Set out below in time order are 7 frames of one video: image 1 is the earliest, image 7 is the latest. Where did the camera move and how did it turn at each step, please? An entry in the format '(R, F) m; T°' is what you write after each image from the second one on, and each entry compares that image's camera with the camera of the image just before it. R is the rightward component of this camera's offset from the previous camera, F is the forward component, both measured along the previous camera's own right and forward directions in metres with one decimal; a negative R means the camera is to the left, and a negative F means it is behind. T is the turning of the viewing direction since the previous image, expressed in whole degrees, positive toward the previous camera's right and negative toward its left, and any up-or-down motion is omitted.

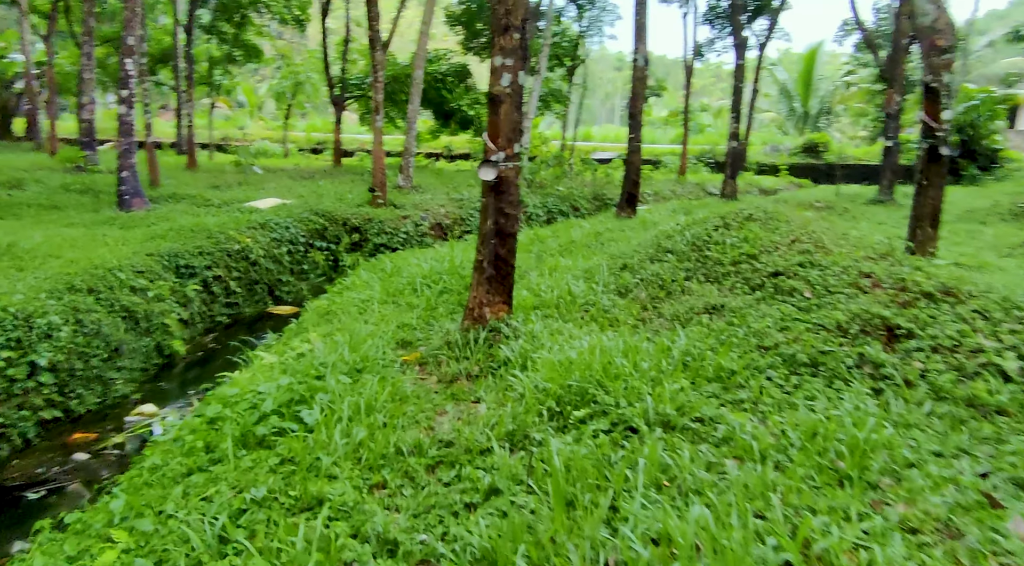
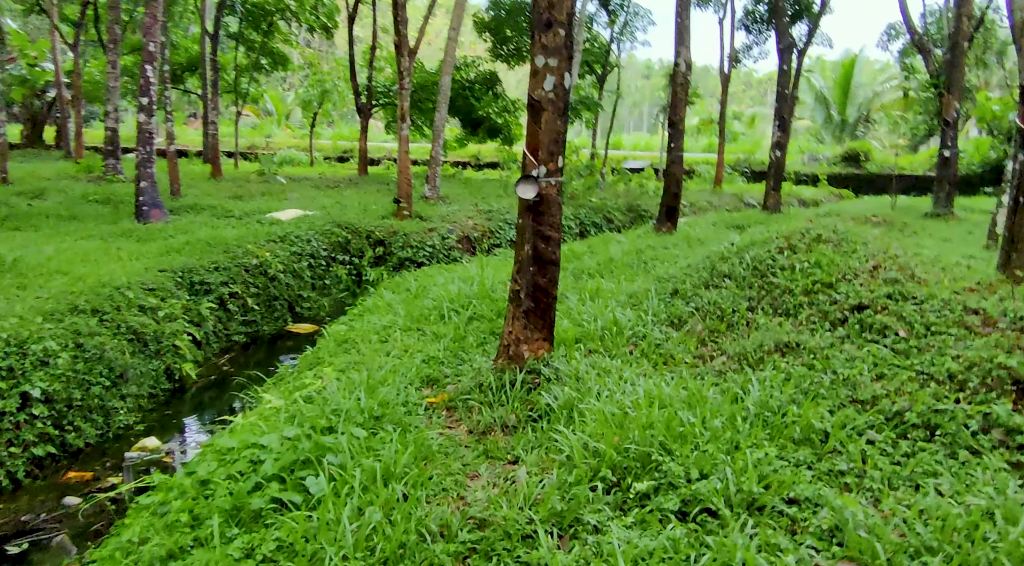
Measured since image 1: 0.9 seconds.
(-0.1, +0.6) m; -2°
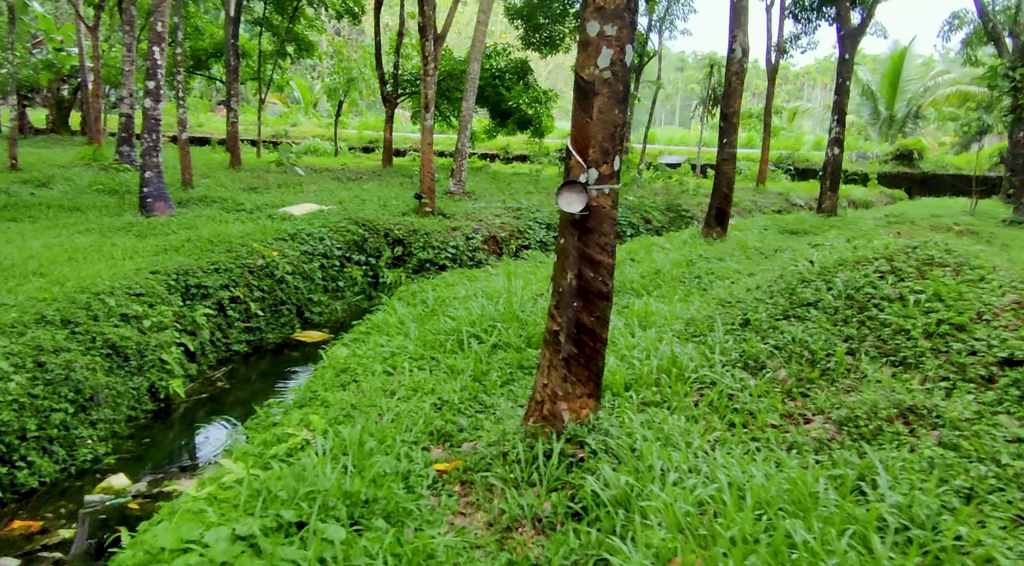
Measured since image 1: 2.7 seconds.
(-0.1, +1.0) m; -2°
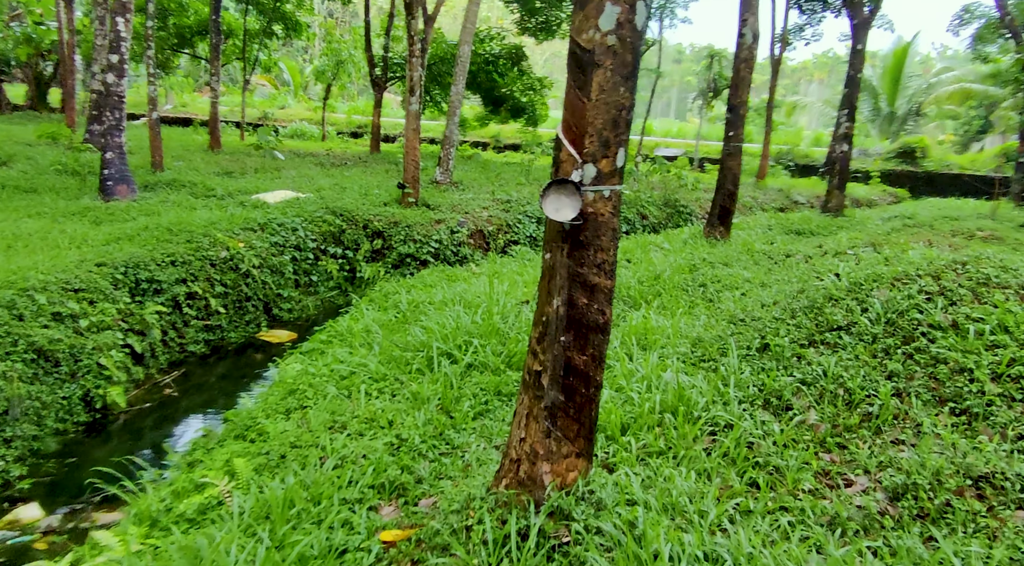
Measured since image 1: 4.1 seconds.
(+0.1, +0.7) m; +1°
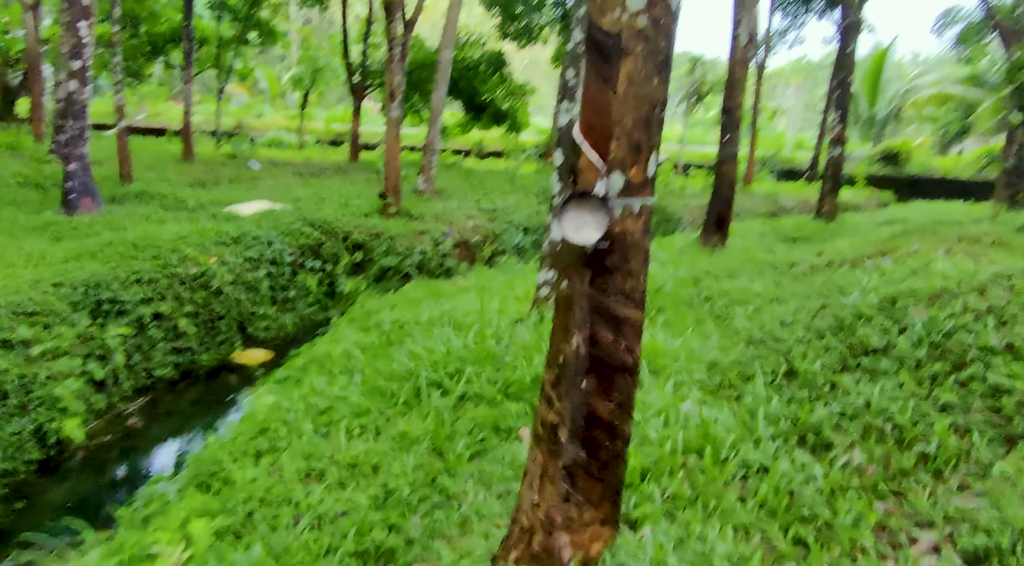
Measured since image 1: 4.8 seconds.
(-0.1, +0.4) m; +1°
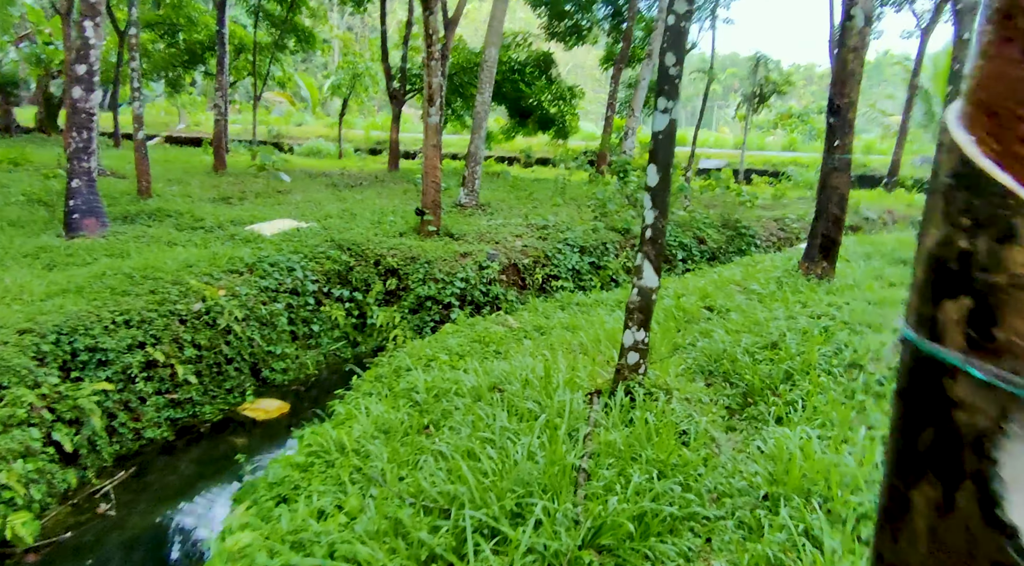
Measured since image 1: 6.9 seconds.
(-0.2, +1.4) m; -3°
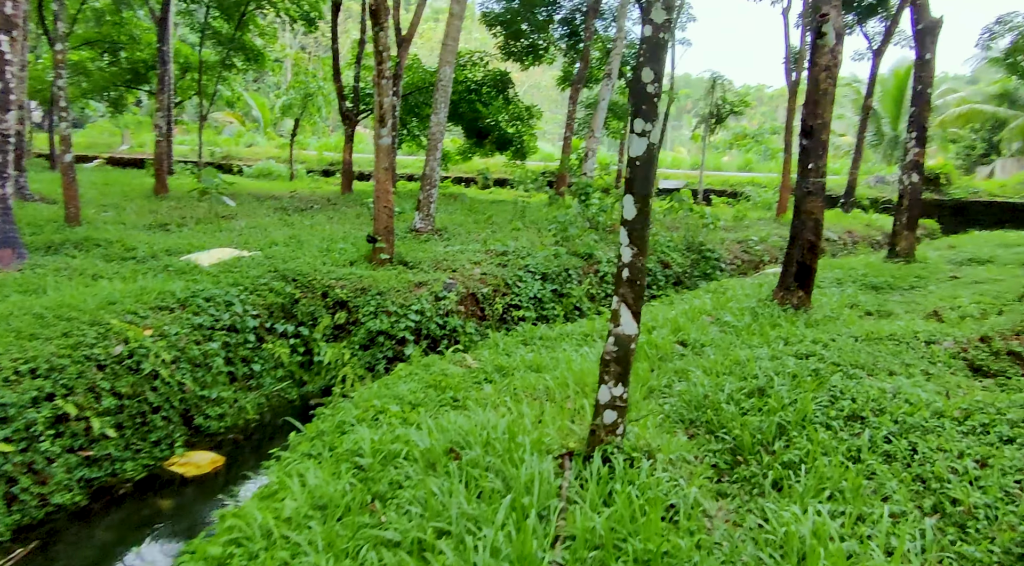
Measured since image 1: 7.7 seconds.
(0.0, +0.5) m; +3°
